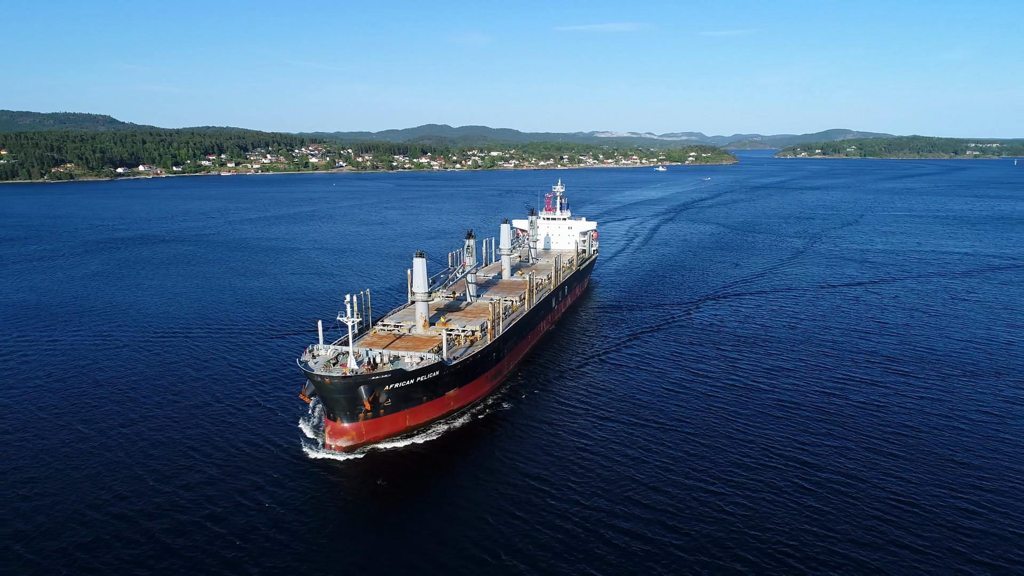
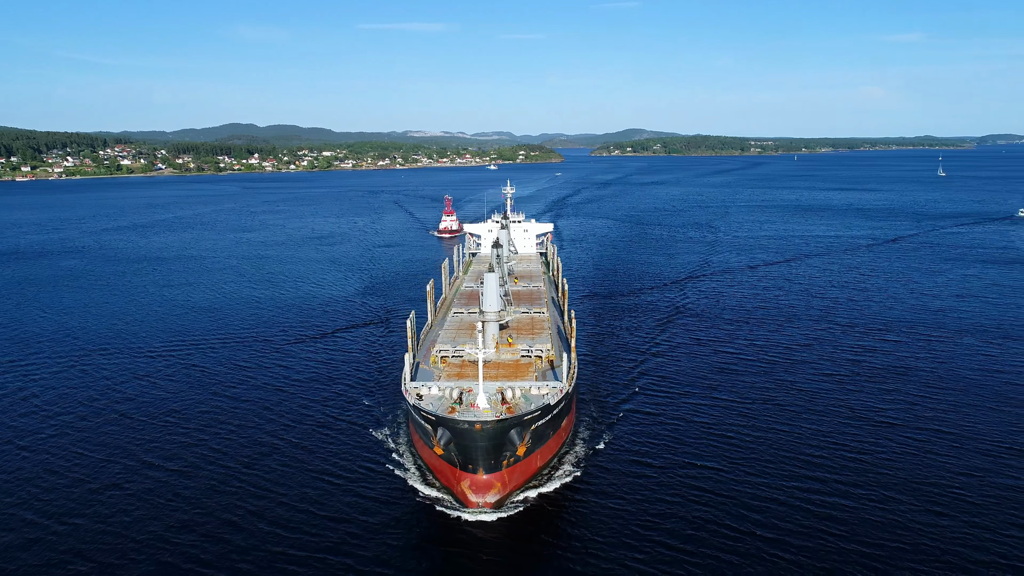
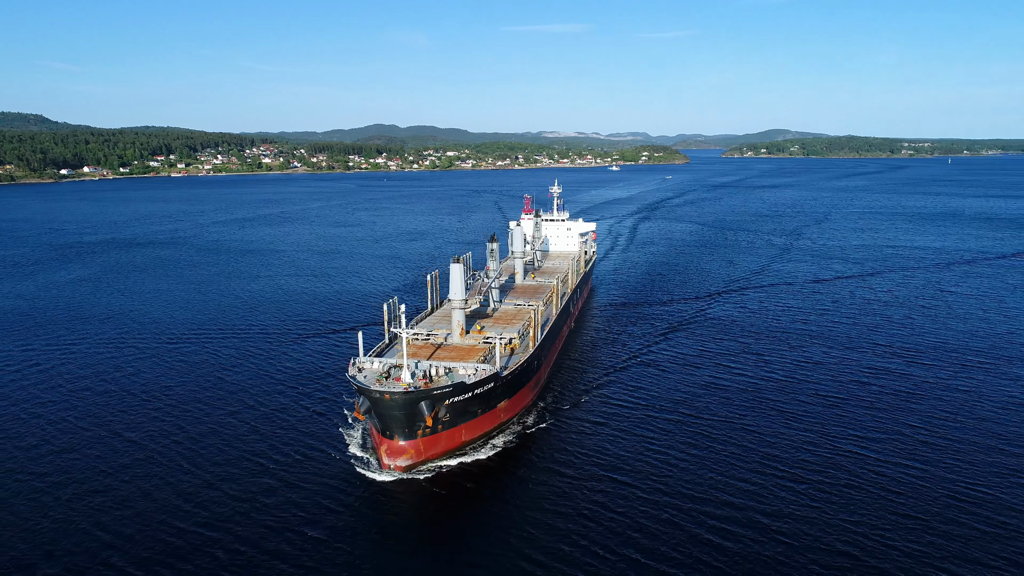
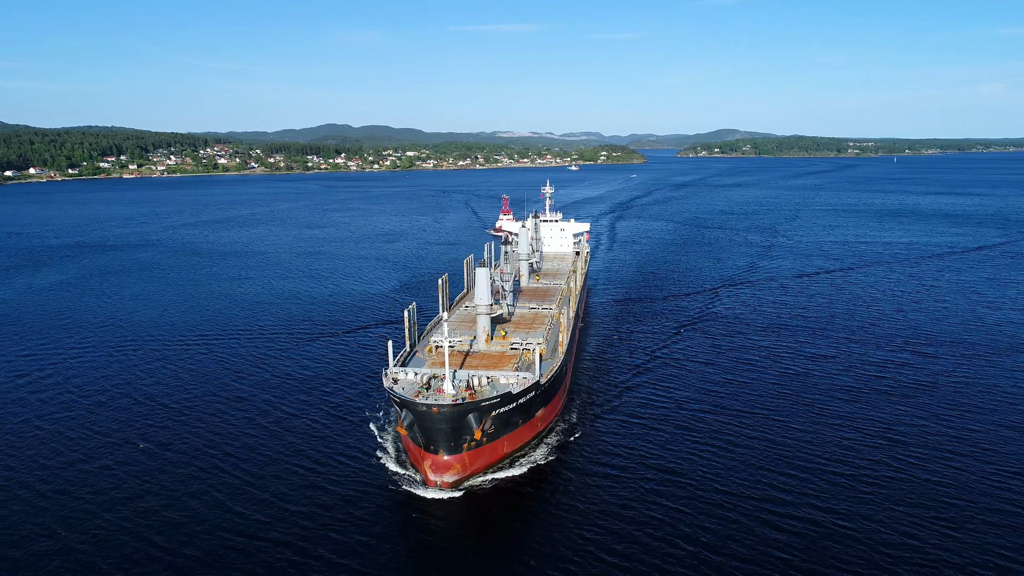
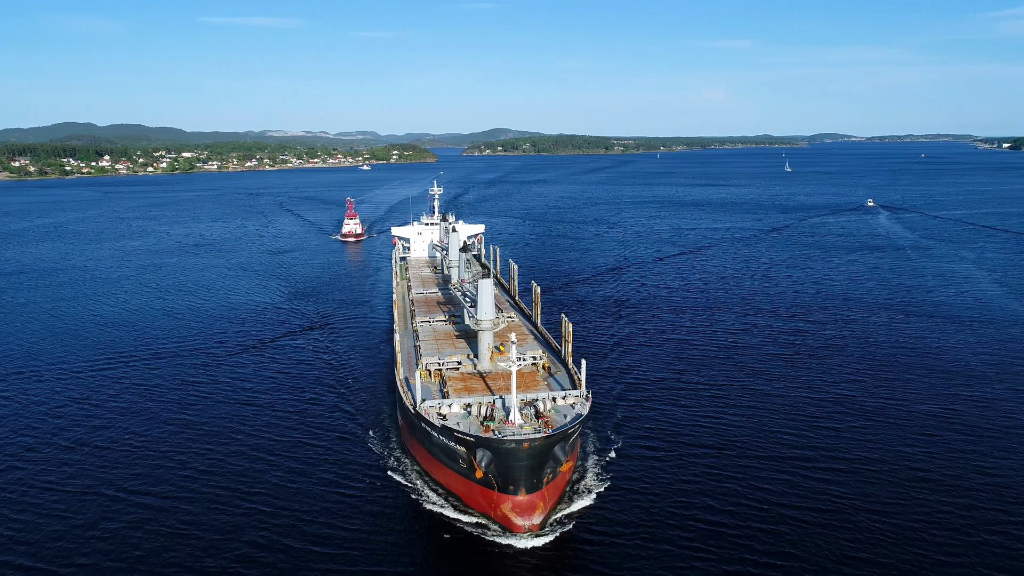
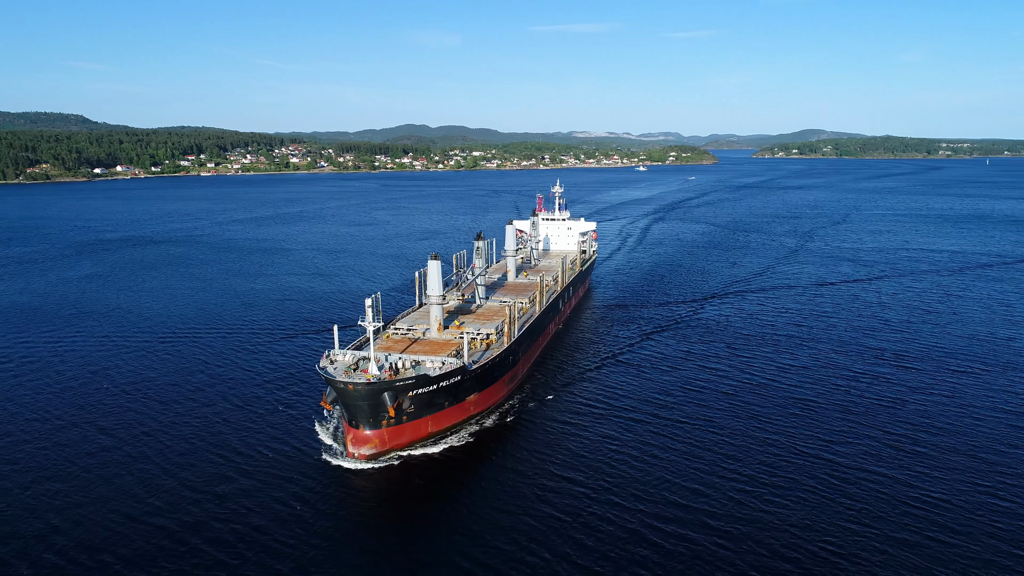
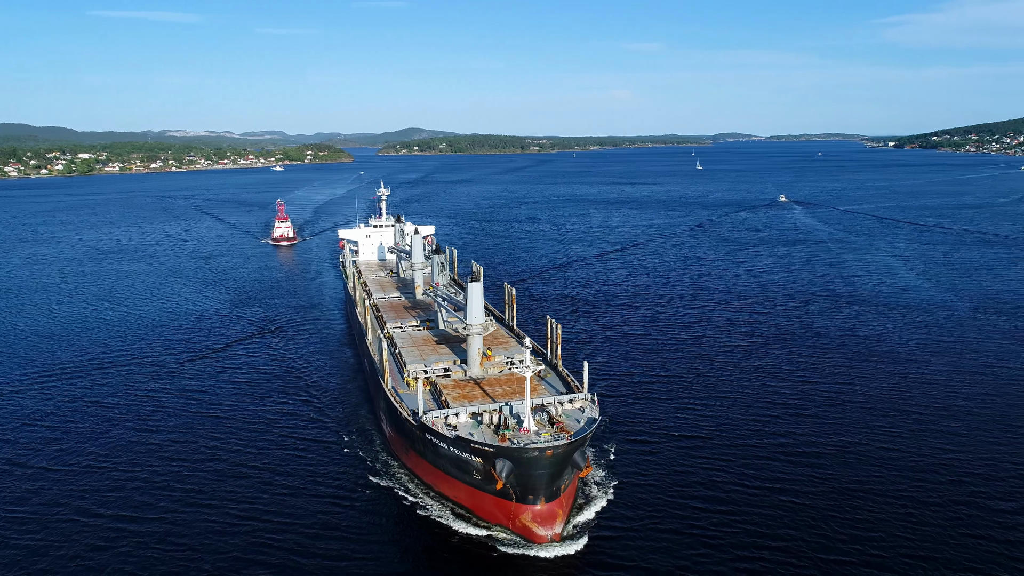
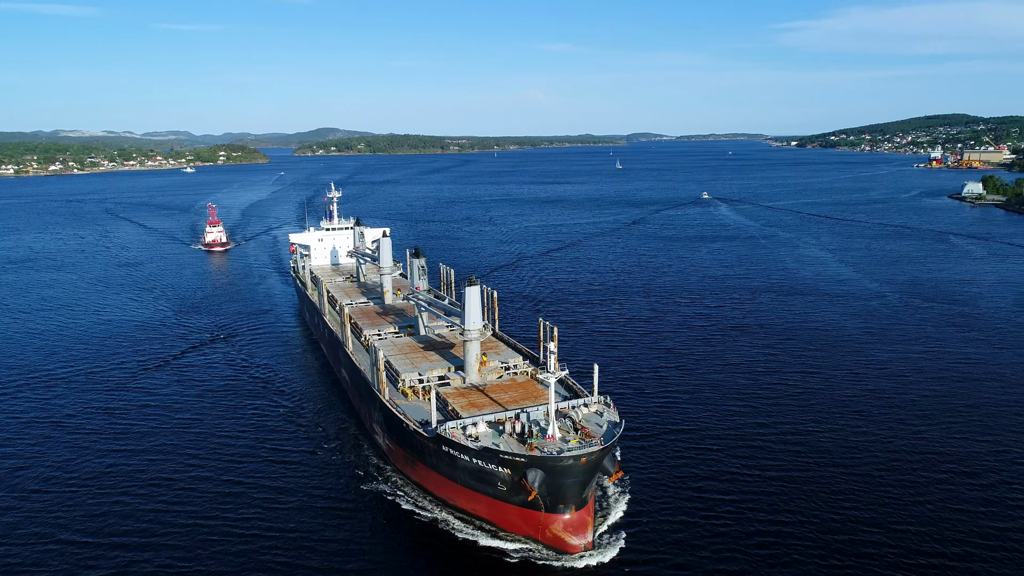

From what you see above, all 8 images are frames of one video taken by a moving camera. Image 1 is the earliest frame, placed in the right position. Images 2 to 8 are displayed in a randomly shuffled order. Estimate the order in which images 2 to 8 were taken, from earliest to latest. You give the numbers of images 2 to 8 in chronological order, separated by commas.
6, 3, 4, 2, 5, 7, 8
